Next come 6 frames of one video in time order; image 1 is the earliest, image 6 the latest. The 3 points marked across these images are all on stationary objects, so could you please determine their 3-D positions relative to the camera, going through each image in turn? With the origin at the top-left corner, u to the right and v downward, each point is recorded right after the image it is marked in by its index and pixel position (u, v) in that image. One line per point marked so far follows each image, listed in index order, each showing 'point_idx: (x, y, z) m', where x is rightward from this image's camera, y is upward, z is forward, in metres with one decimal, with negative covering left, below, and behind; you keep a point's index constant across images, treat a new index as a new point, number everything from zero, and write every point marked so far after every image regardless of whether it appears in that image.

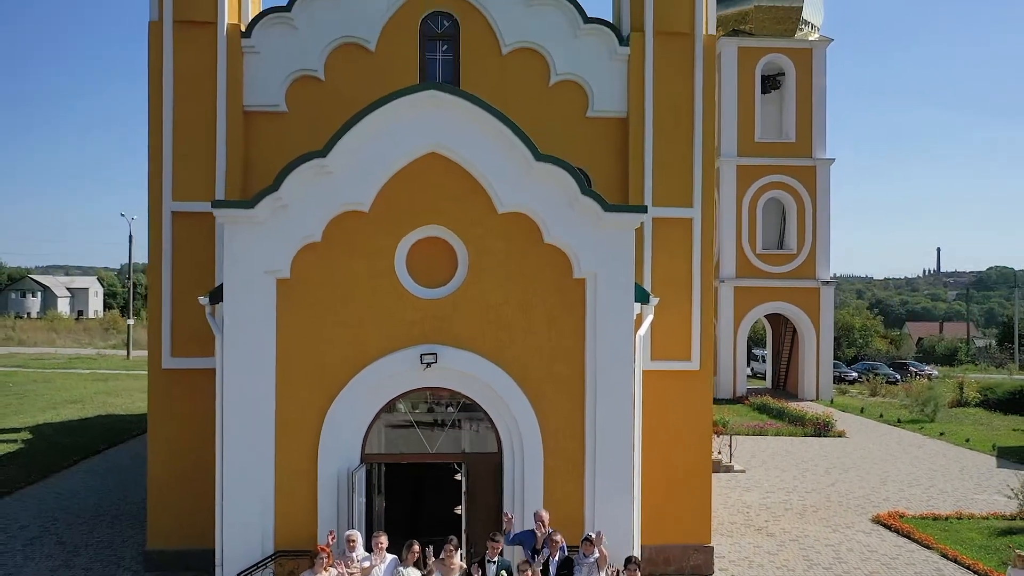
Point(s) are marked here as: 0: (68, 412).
0: (-9.6, -2.7, +16.1) m
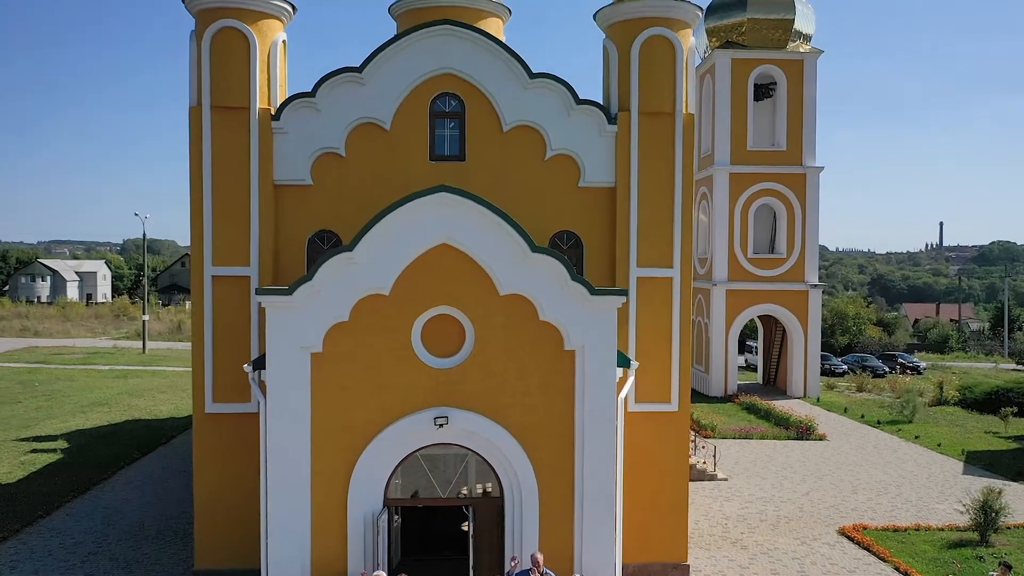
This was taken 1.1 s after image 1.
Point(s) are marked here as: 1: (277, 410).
0: (-9.5, -3.0, +17.2) m
1: (-2.1, -1.1, +6.7) m
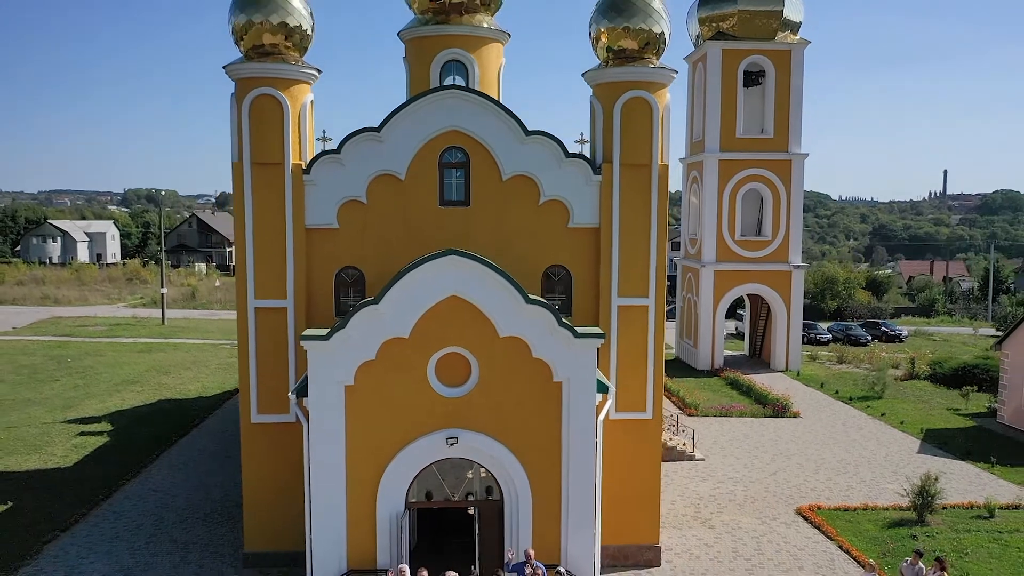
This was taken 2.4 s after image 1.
0: (-9.5, -2.7, +18.8) m
1: (-2.1, -1.6, +8.1) m
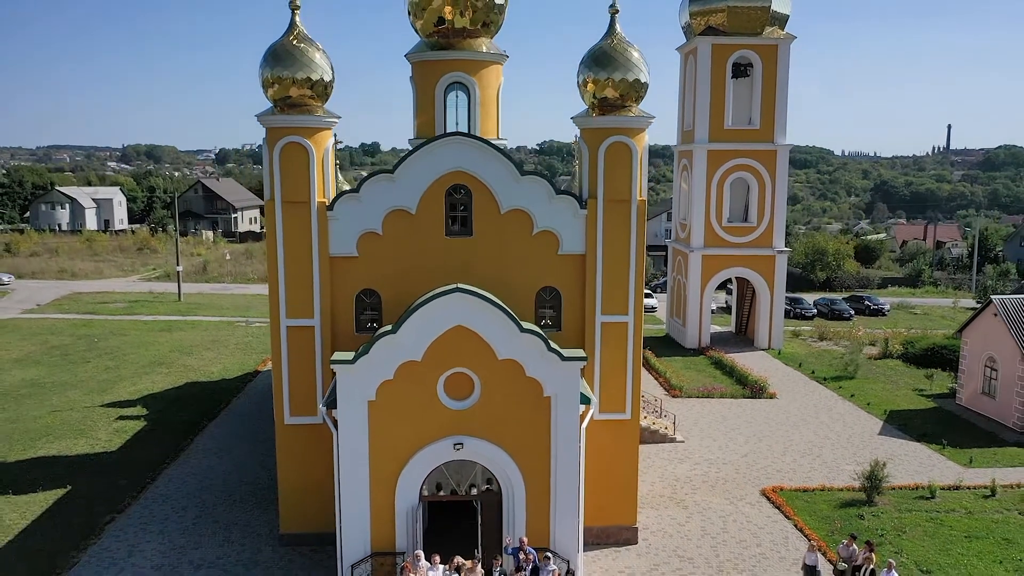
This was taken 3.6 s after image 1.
0: (-9.6, -2.5, +20.3) m
1: (-2.2, -2.0, +9.7) m
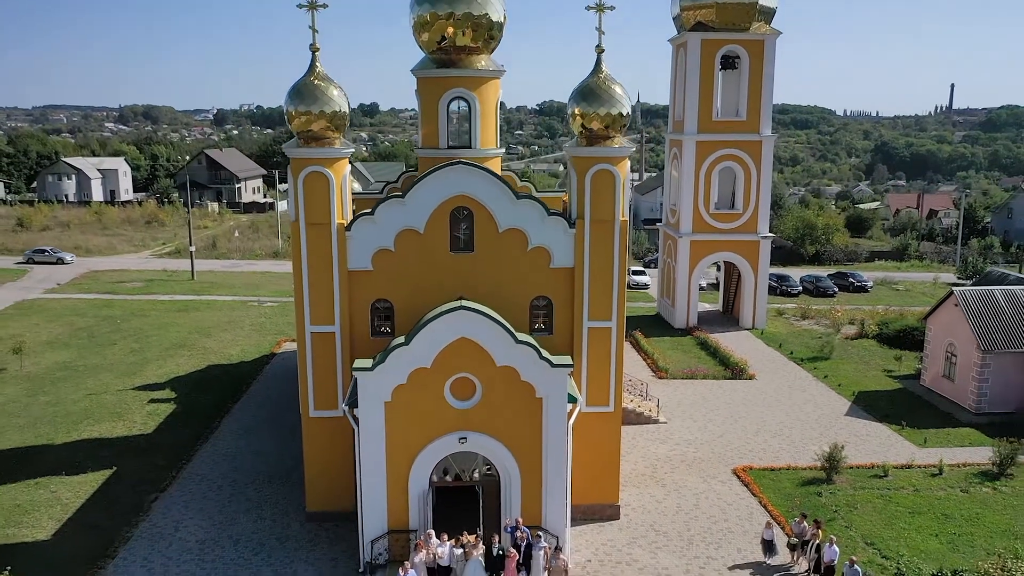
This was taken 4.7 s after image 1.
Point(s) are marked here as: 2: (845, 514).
0: (-9.6, -2.1, +21.9) m
1: (-2.2, -2.2, +11.2) m
2: (+6.1, -4.1, +13.7) m
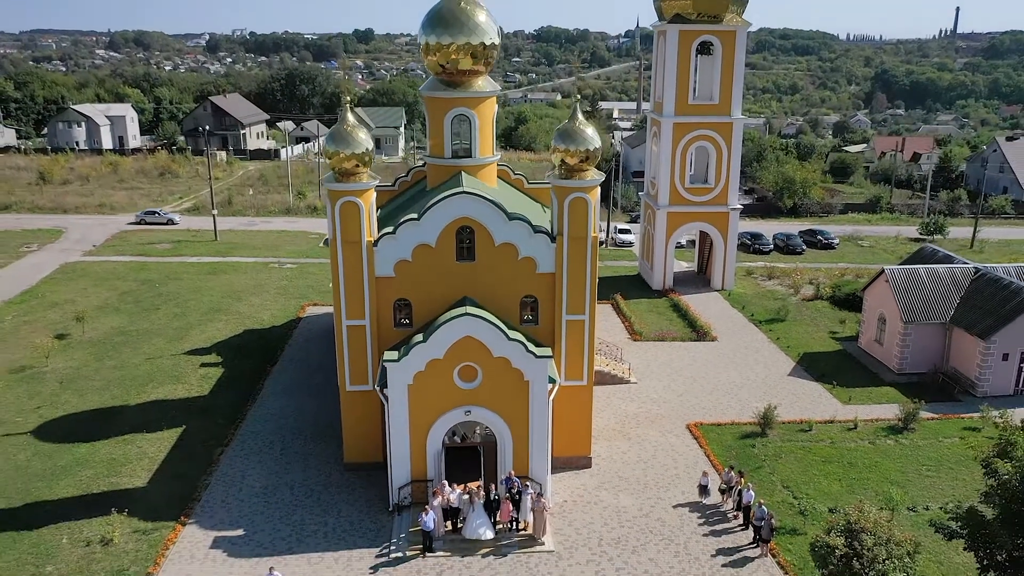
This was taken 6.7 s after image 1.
0: (-9.8, -1.3, +25.2) m
1: (-2.3, -2.4, +14.6) m
2: (+6.0, -4.0, +17.3) m
